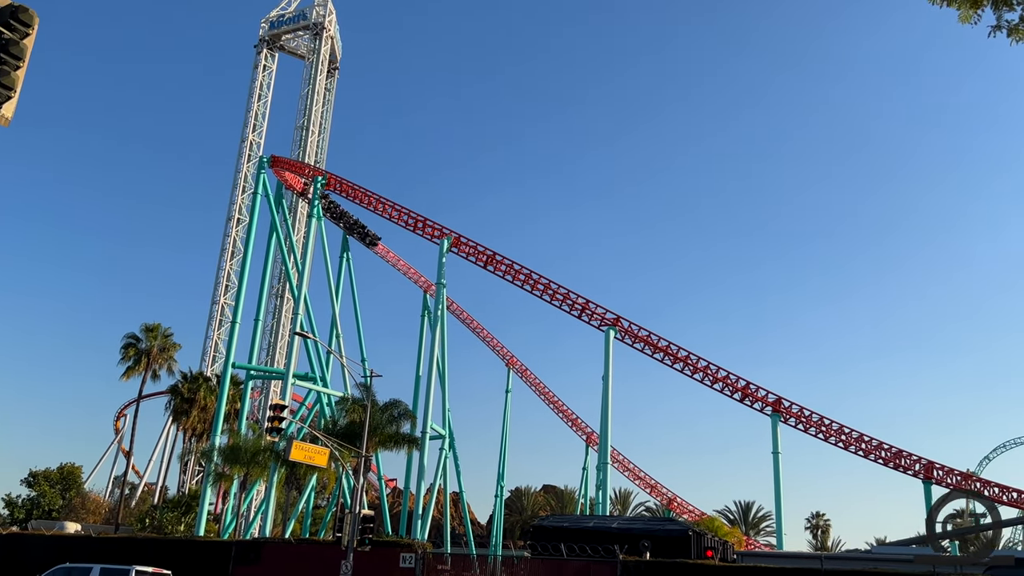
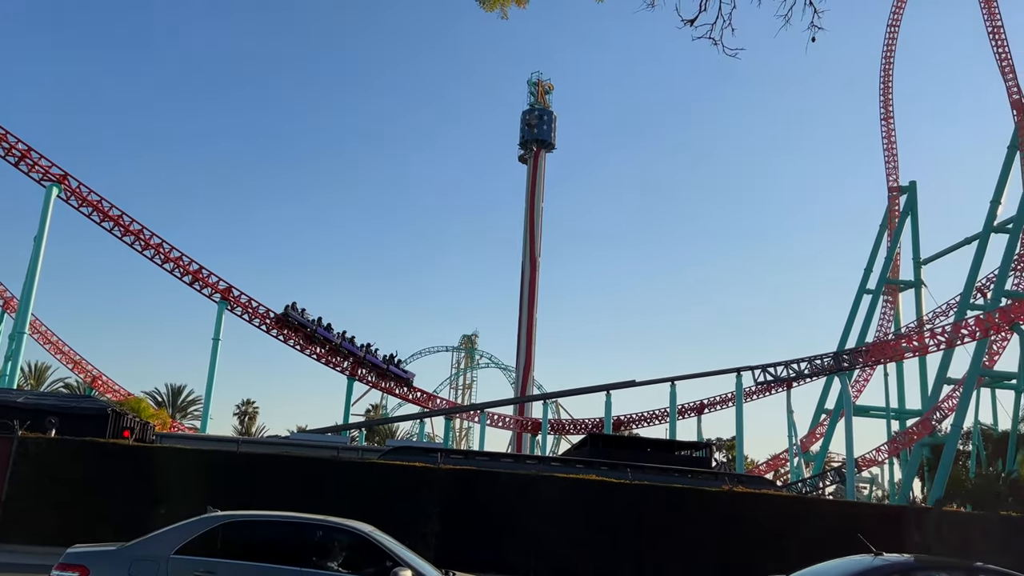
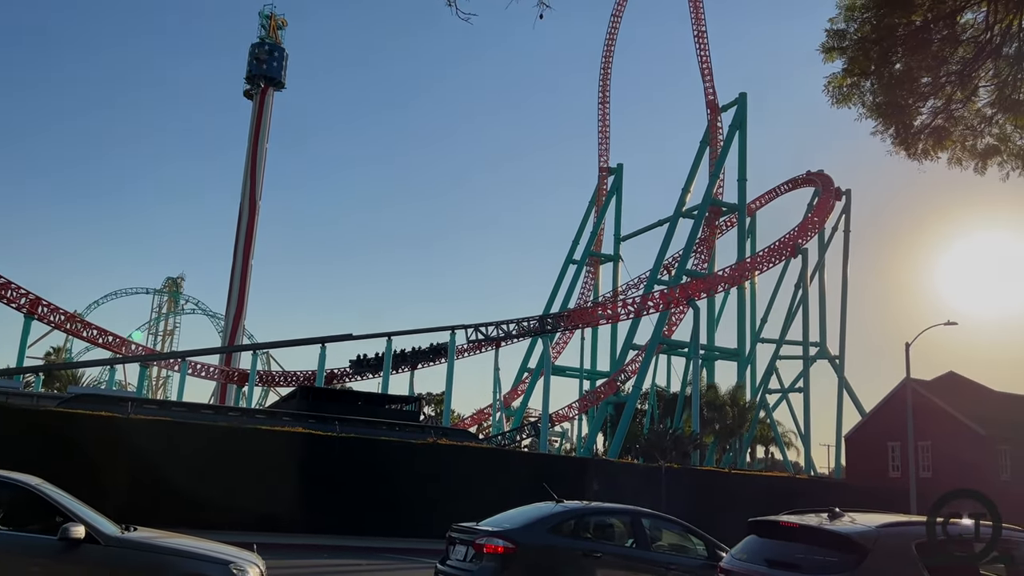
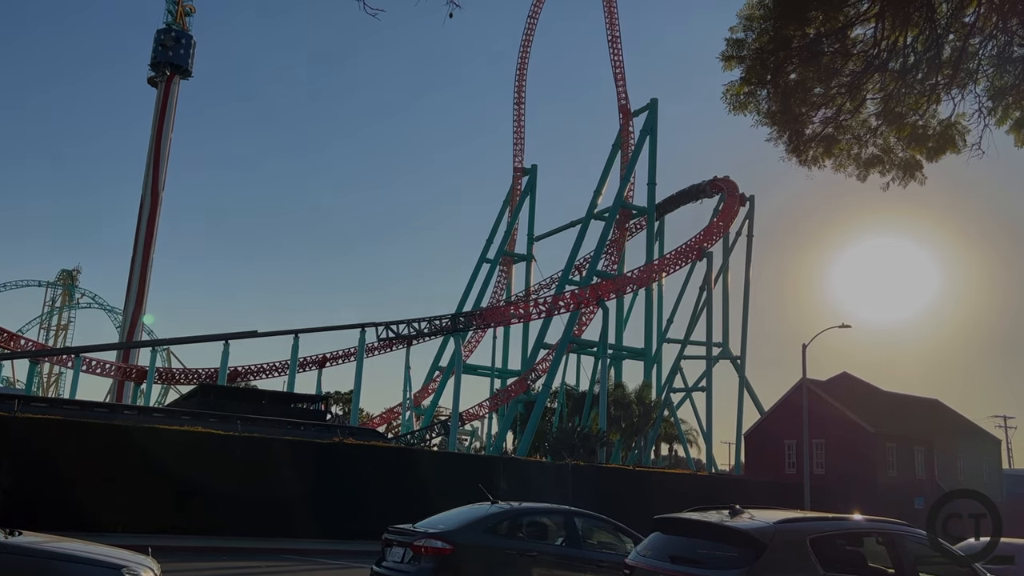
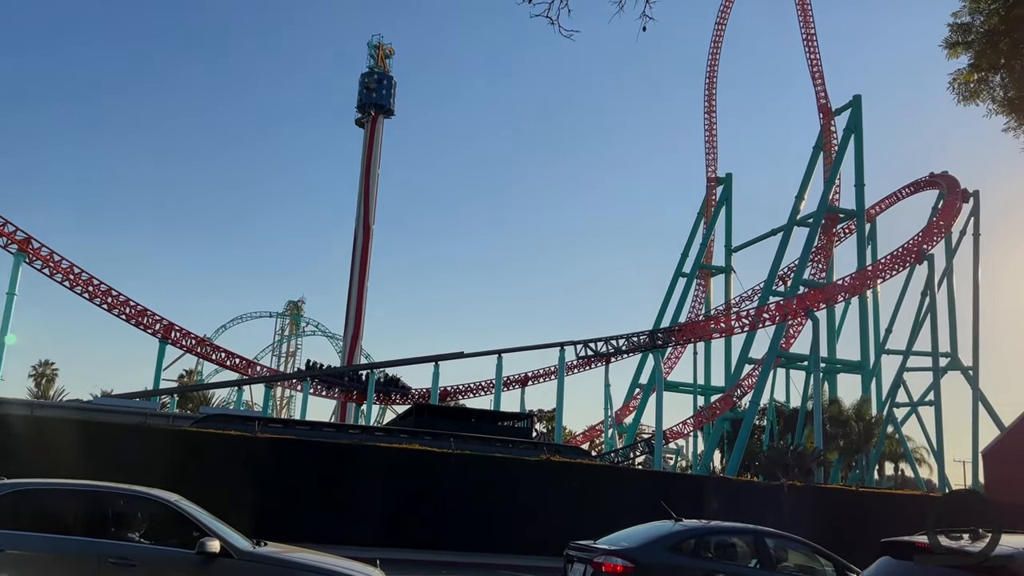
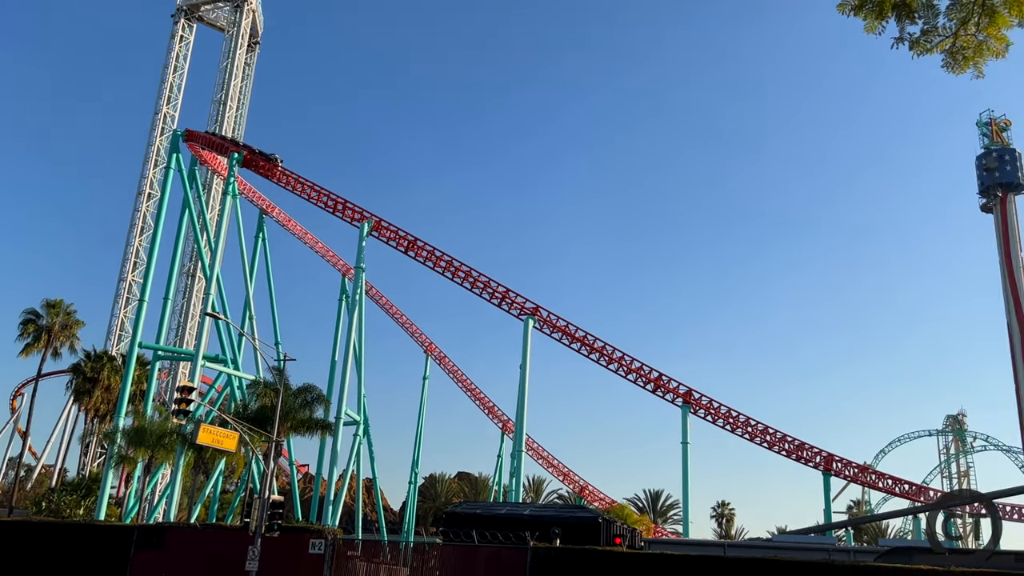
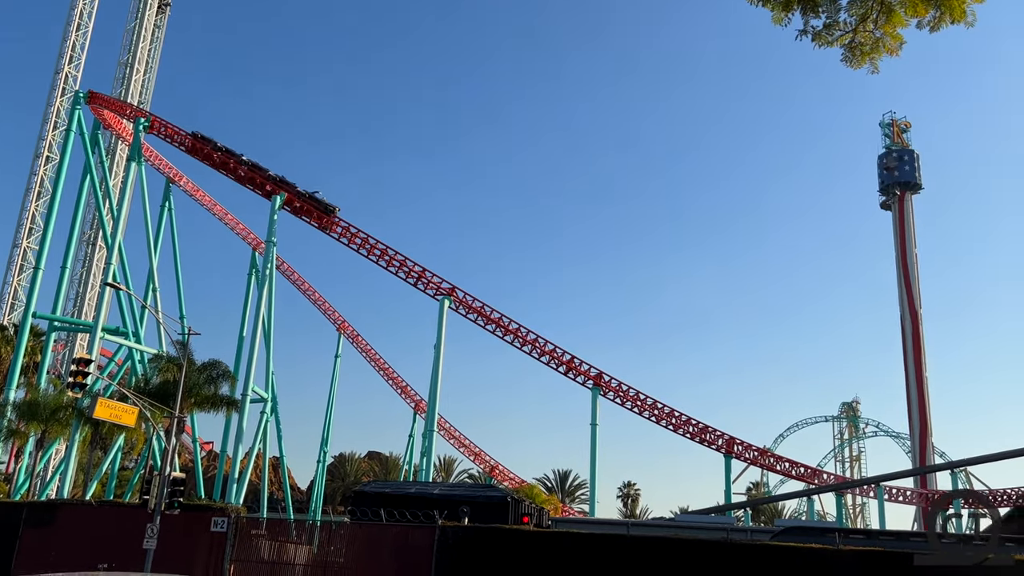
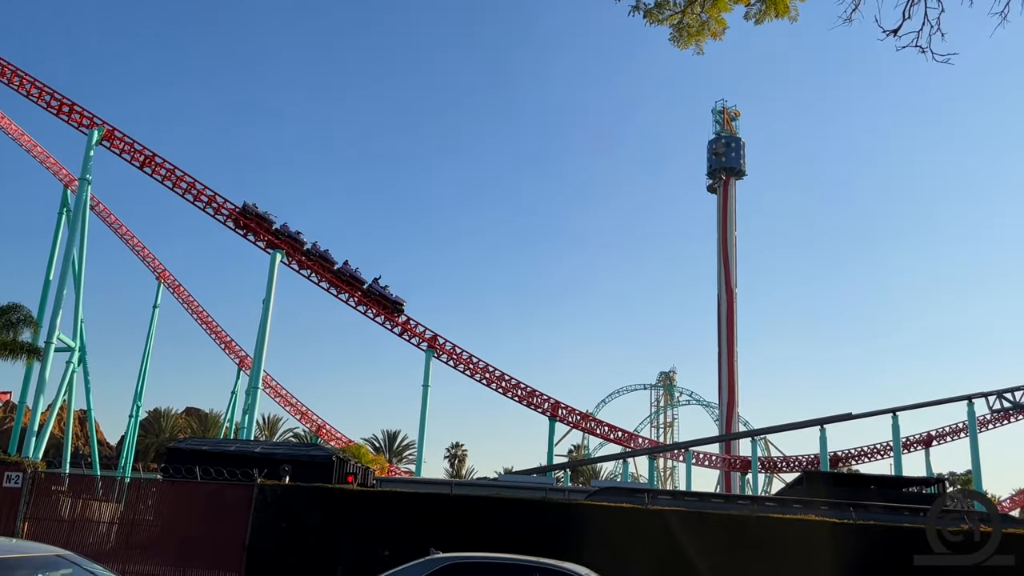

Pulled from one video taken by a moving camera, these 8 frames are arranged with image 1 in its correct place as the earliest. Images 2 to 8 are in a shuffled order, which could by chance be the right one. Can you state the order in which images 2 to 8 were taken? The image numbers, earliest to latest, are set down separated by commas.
6, 7, 8, 2, 5, 3, 4
